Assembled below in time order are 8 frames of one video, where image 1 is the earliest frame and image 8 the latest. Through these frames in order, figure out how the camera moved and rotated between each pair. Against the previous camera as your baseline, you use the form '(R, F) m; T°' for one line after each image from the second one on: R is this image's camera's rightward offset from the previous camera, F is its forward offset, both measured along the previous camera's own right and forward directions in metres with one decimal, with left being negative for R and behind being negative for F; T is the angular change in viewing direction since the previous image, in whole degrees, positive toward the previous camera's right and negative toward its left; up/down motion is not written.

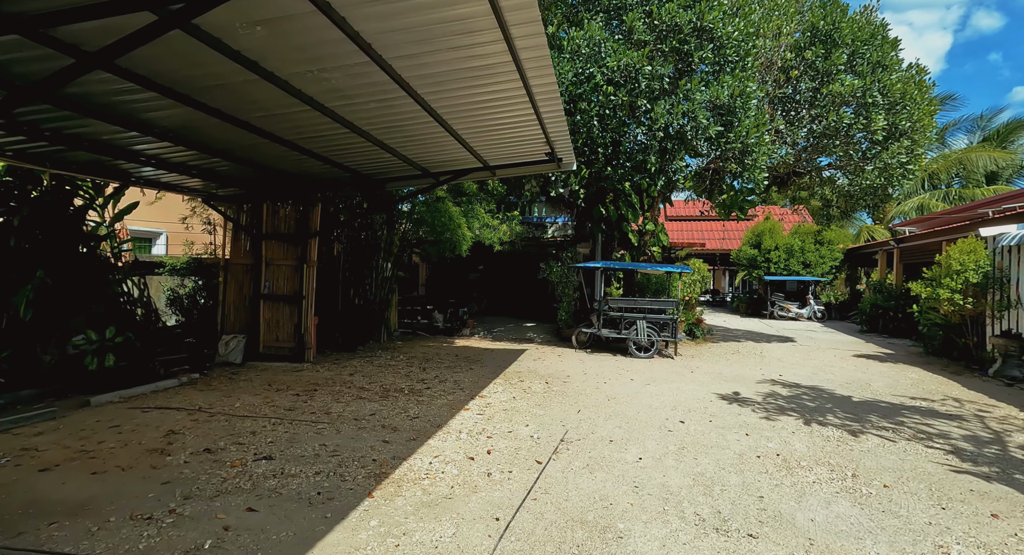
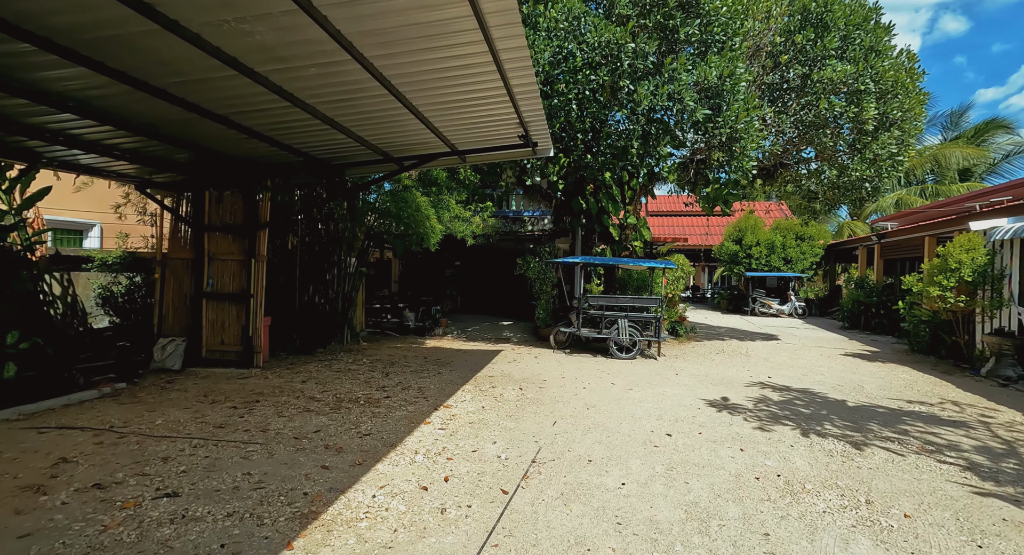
(+0.1, +0.6) m; +2°
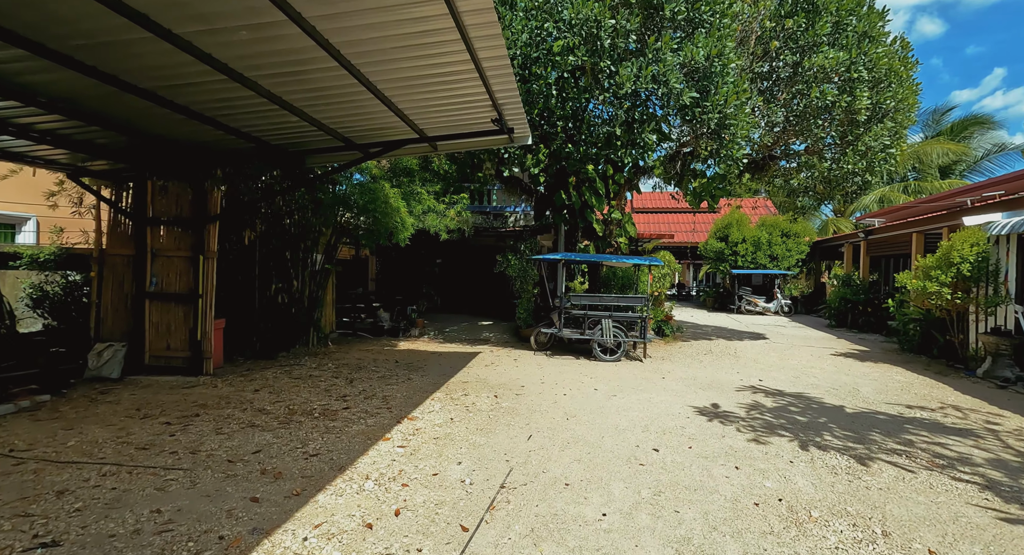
(+0.1, +0.5) m; +2°
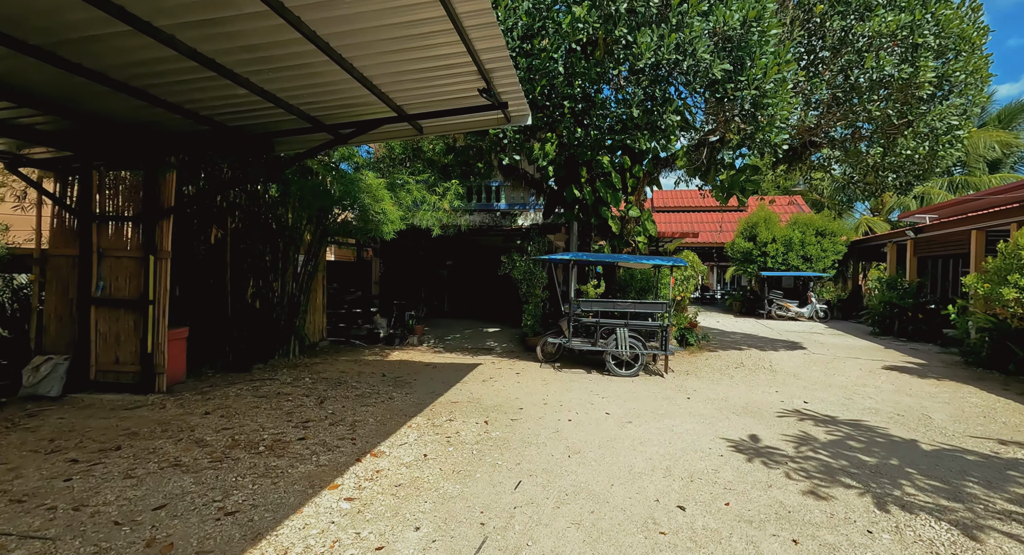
(+0.2, +0.9) m; -2°
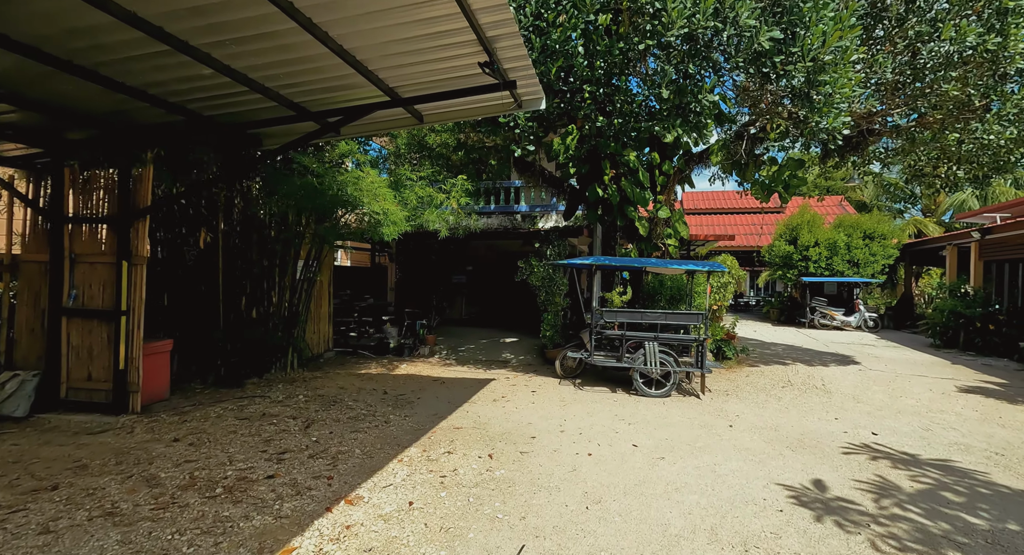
(+0.1, +0.7) m; -3°
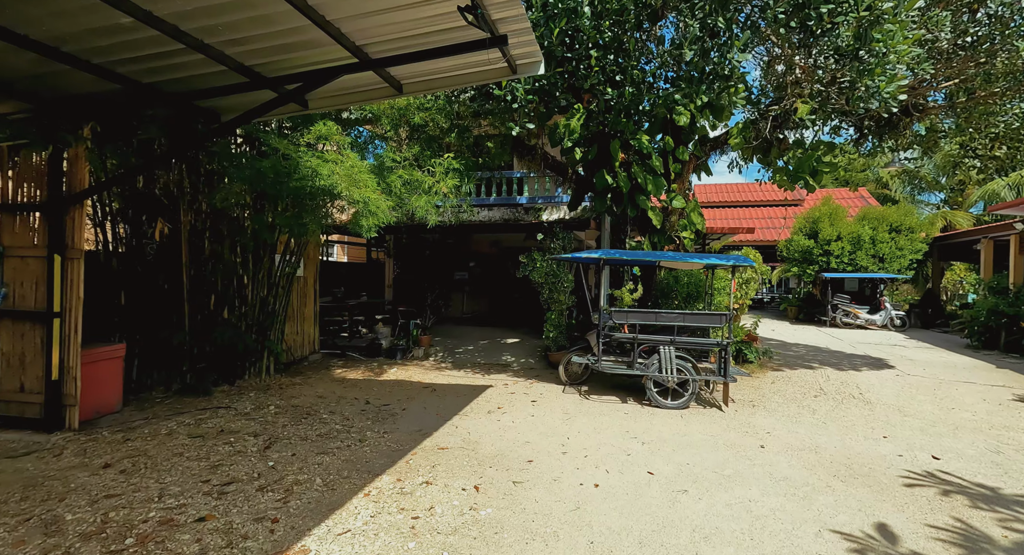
(+0.1, +0.7) m; -1°
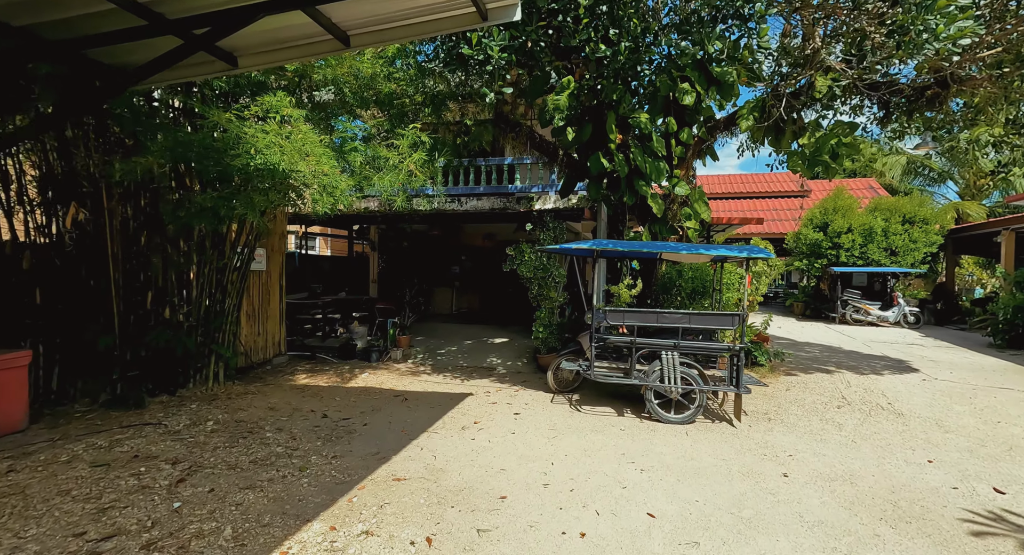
(+0.2, +0.7) m; 0°
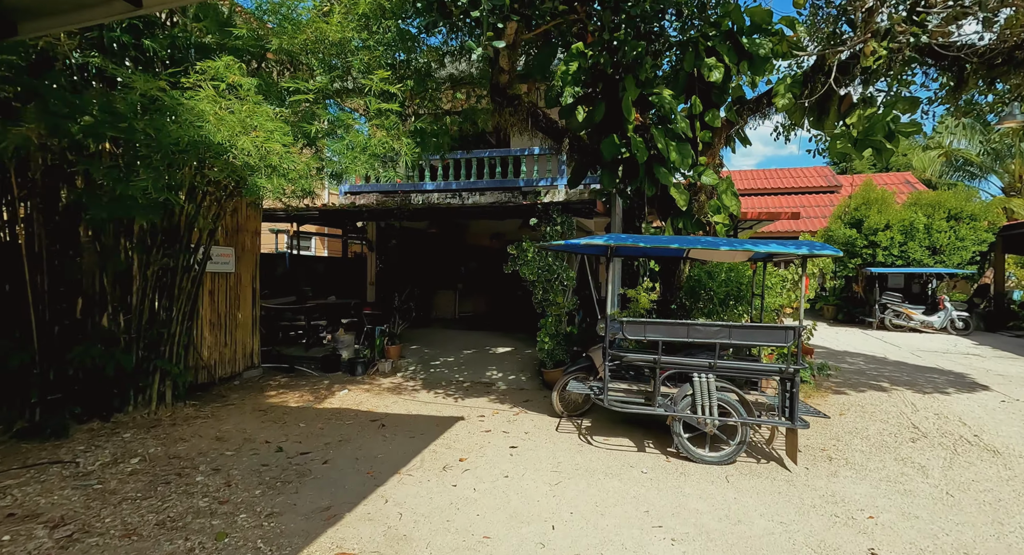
(+0.1, +0.9) m; -2°
